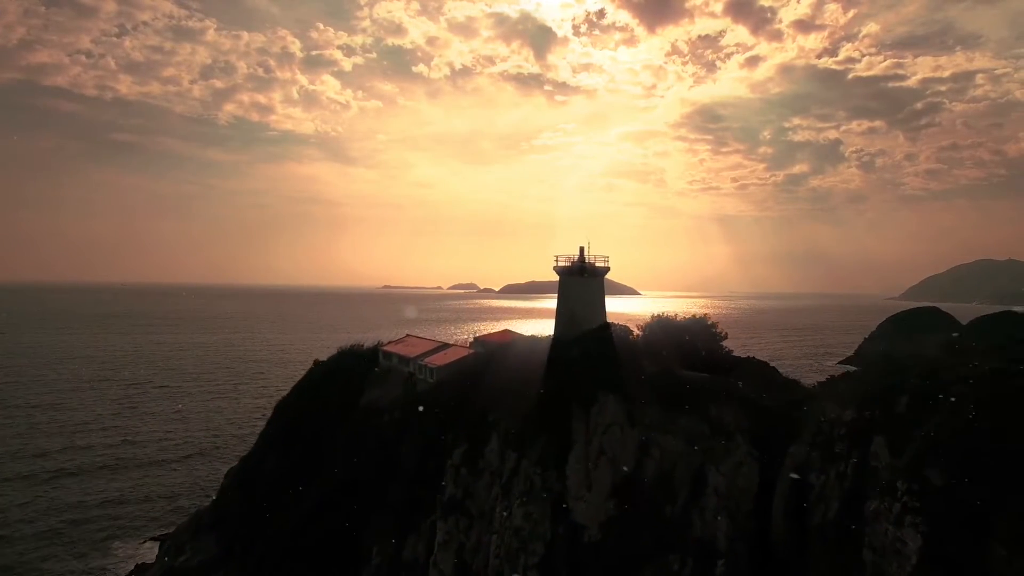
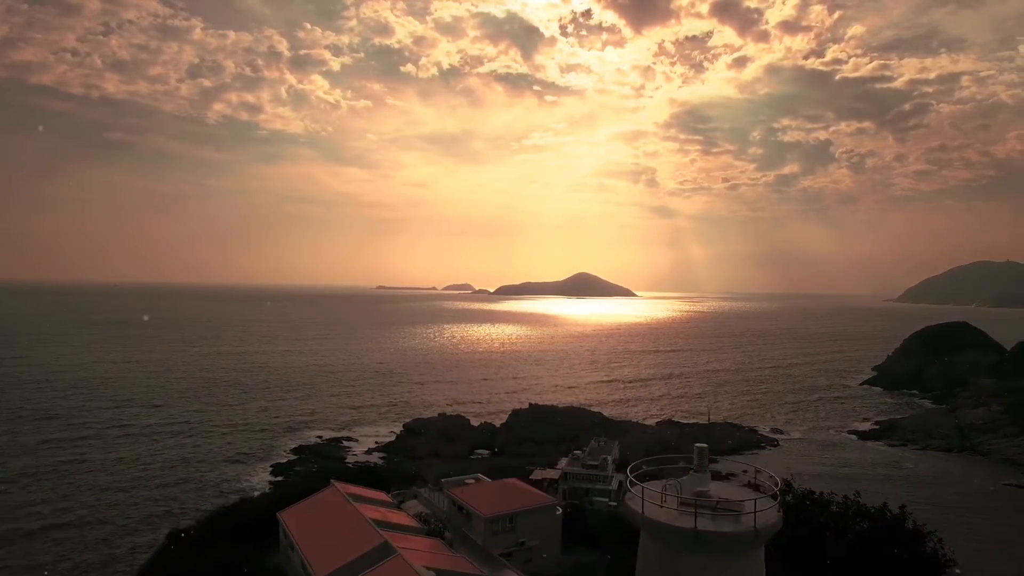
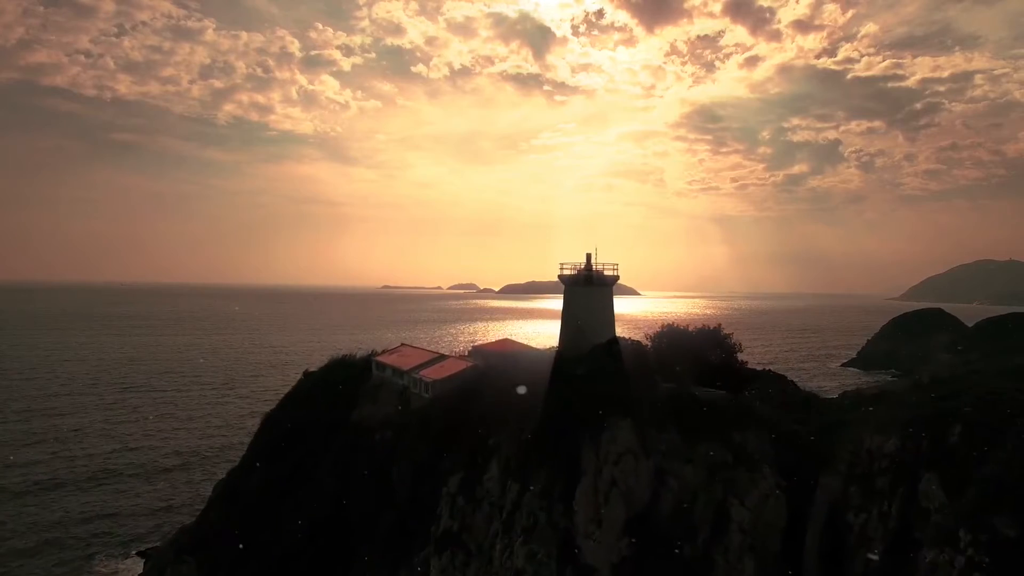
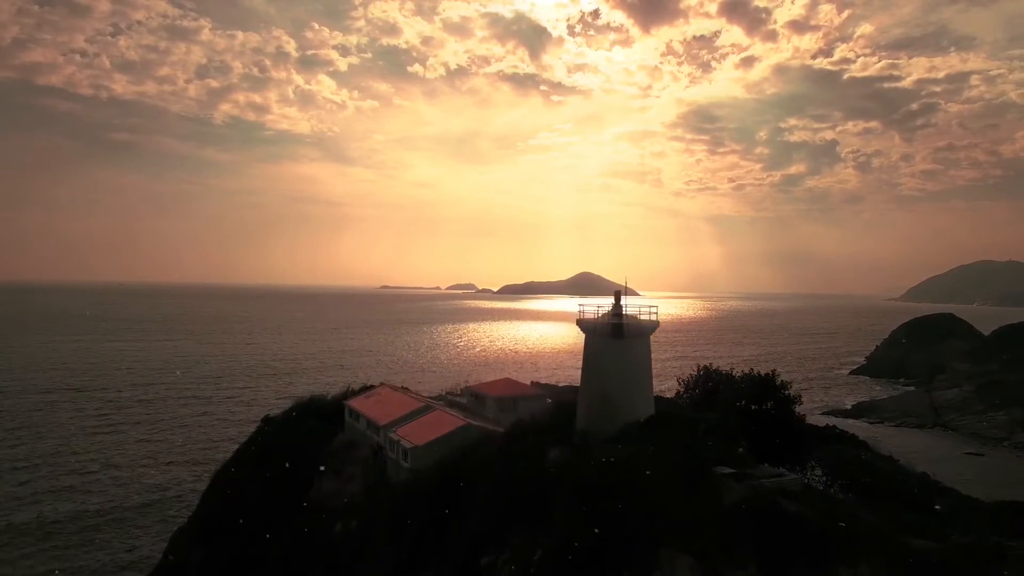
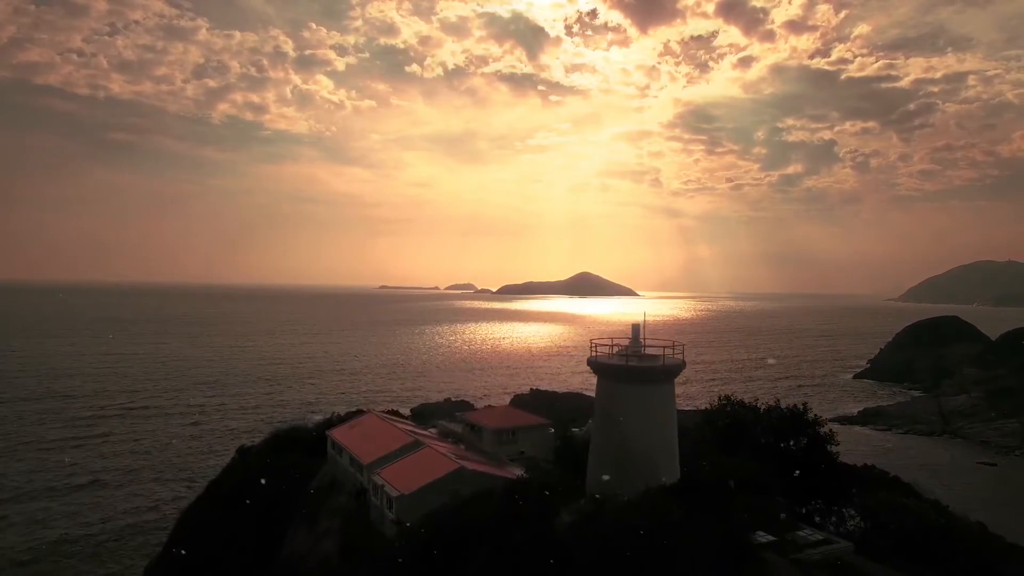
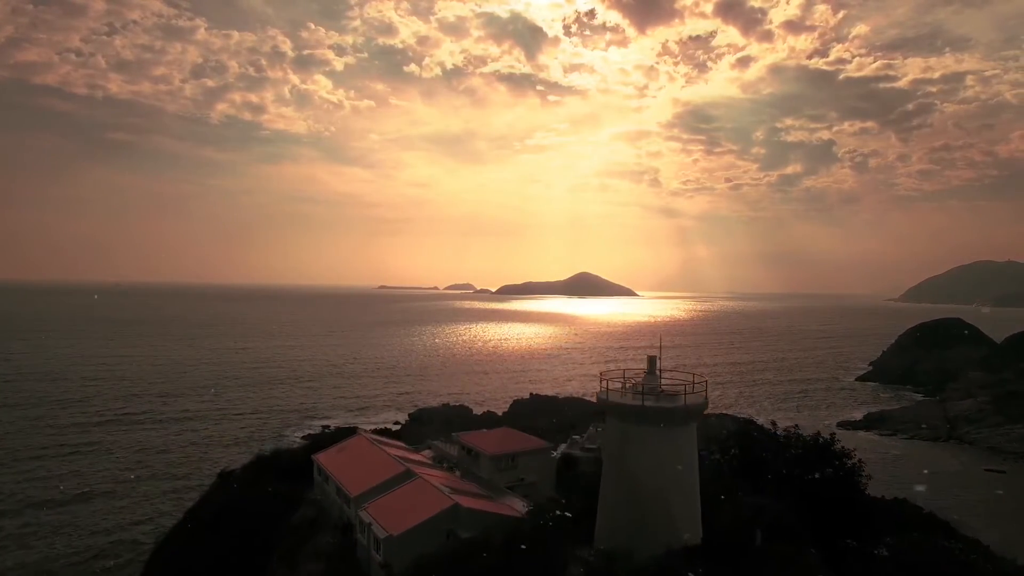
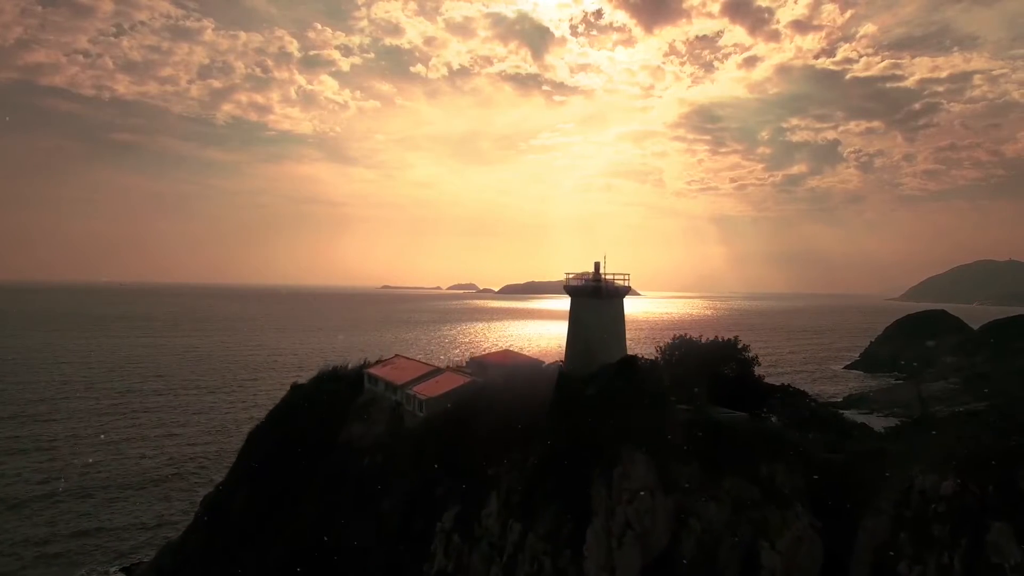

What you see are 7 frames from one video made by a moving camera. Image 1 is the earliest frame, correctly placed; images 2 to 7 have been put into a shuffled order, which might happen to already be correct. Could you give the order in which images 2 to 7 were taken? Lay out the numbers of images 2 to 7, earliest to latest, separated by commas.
3, 7, 4, 5, 6, 2
